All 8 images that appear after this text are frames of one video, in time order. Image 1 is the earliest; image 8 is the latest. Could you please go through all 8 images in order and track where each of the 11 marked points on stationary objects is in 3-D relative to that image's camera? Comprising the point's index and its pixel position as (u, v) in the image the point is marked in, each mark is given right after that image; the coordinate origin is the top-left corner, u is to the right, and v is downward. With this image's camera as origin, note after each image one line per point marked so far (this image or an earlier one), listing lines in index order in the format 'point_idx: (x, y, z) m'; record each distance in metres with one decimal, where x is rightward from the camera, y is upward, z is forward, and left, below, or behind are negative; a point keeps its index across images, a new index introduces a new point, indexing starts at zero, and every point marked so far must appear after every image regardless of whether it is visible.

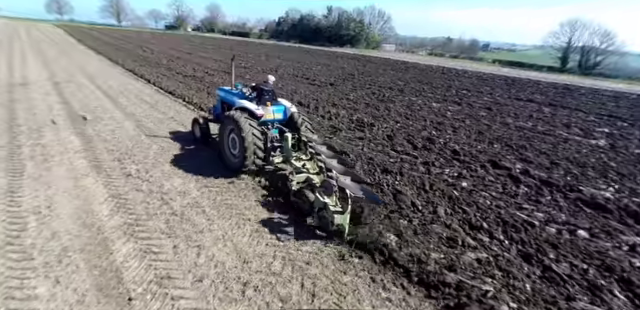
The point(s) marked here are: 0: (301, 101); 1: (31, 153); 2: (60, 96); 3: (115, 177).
0: (-0.5, +1.6, +8.9) m
1: (-4.4, 0.0, +4.6) m
2: (-6.9, +1.6, +7.8) m
3: (-2.8, -0.3, +4.0) m
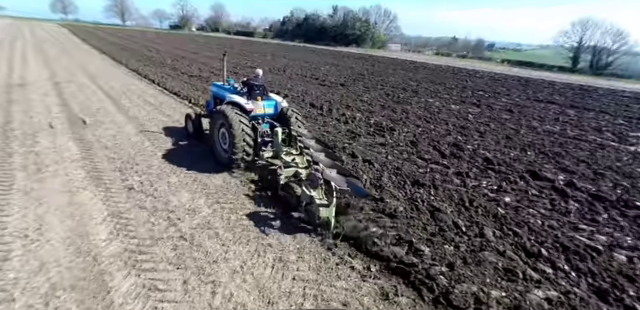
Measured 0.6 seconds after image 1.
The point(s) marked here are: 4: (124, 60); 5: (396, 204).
0: (-0.2, +1.5, +8.4) m
1: (-4.1, -0.1, +4.1) m
2: (-6.5, +1.4, +7.4) m
3: (-2.4, -0.4, +3.6) m
4: (-9.3, +4.6, +14.3) m
5: (+0.9, -0.6, +3.6) m
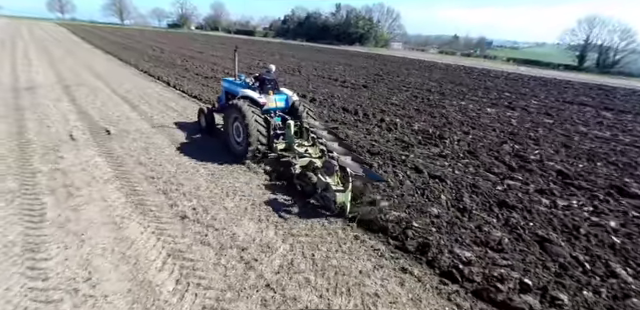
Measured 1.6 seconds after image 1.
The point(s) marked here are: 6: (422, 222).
0: (+0.7, +1.3, +7.9) m
1: (-3.2, -0.3, +3.5) m
2: (-5.6, +1.2, +6.8) m
3: (-1.5, -0.7, +3.0) m
4: (-8.6, +4.3, +13.6) m
5: (+1.8, -0.8, +3.1) m
6: (+1.1, -0.7, +3.2) m
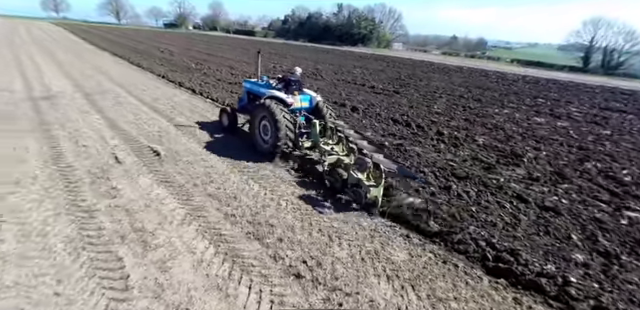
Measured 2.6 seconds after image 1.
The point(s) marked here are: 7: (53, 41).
0: (+1.8, +0.9, +7.4) m
1: (-2.0, -0.7, +2.9) m
2: (-4.5, +0.8, +6.1) m
3: (-0.3, -1.0, +2.4) m
4: (-7.6, +4.0, +12.9) m
5: (+3.1, -1.2, +2.6) m
6: (+2.3, -1.1, +2.7) m
7: (-16.4, +7.0, +18.4) m
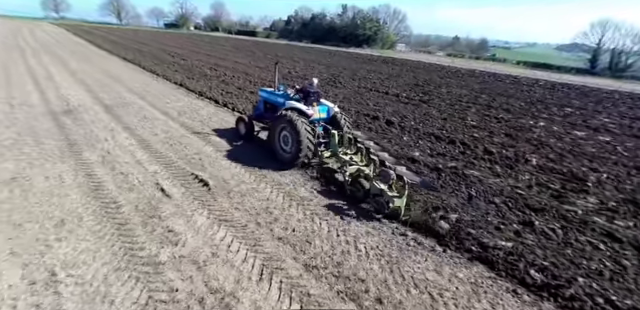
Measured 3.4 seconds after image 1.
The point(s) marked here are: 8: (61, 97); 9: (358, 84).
0: (+2.6, +0.5, +7.0) m
1: (-1.1, -1.1, +2.5) m
2: (-3.6, +0.4, +5.7) m
3: (+0.6, -1.4, +2.1) m
4: (-6.8, +3.6, +12.5) m
5: (+3.9, -1.6, +2.3) m
6: (+3.2, -1.5, +2.4) m
7: (-15.7, +6.6, +17.9) m
8: (-6.6, +1.5, +7.6) m
9: (+1.6, +3.0, +12.6) m
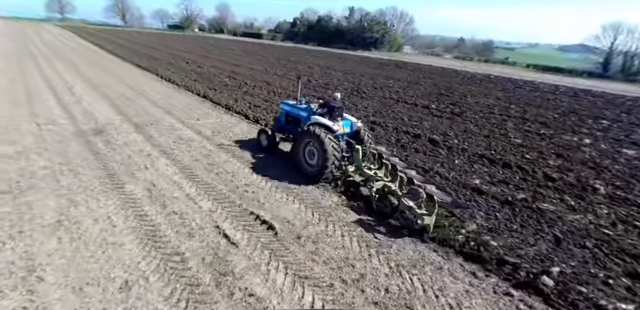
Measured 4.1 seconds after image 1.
0: (+3.6, 0.0, +6.6) m
1: (-0.2, -1.6, +2.1) m
2: (-2.7, -0.1, +5.3) m
3: (+1.5, -1.9, +1.7) m
4: (-5.9, +3.1, +12.1) m
5: (+4.9, -2.1, +1.9) m
6: (+4.1, -2.0, +2.0) m
7: (-14.7, +6.2, +17.5) m
8: (-5.7, +1.0, +7.2) m
9: (+2.5, +2.5, +12.2) m
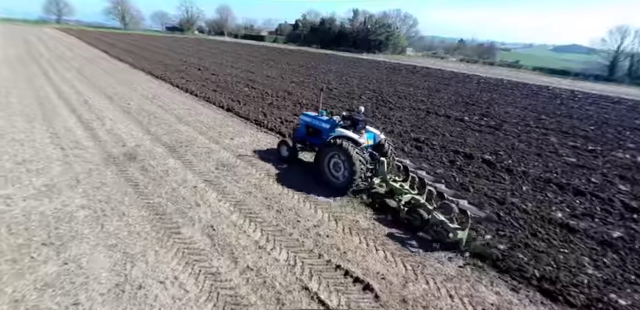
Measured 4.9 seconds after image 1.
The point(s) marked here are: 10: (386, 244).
0: (+4.6, -0.4, +6.2) m
1: (+0.9, -2.1, +1.6) m
2: (-1.6, -0.6, +4.8) m
3: (+2.6, -2.4, +1.2) m
4: (-4.9, +2.6, +11.5) m
5: (+6.0, -2.6, +1.4) m
6: (+5.3, -2.5, +1.5) m
7: (-13.8, +5.6, +16.8) m
8: (-4.6, +0.5, +6.6) m
9: (+3.5, +2.0, +11.7) m
10: (+0.8, -1.1, +3.9) m
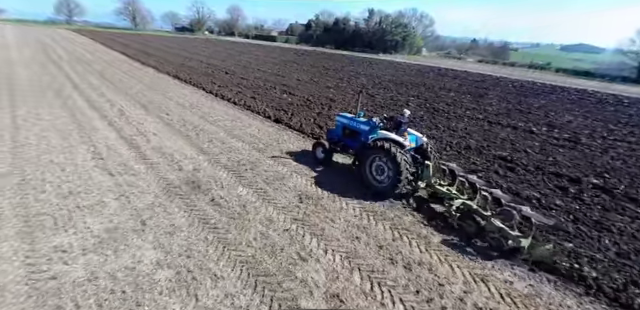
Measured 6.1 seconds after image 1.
0: (+6.2, -0.9, +5.2) m
1: (+2.5, -2.6, +0.7) m
2: (-0.1, -1.0, +3.8) m
3: (+4.2, -2.9, +0.2) m
4: (-3.3, +2.1, +10.5) m
5: (+7.5, -3.0, +0.4) m
6: (+6.8, -3.0, +0.5) m
7: (-12.2, +5.2, +15.9) m
8: (-3.0, 0.0, +5.7) m
9: (+5.1, +1.5, +10.7) m
10: (+2.4, -1.6, +2.9) m
